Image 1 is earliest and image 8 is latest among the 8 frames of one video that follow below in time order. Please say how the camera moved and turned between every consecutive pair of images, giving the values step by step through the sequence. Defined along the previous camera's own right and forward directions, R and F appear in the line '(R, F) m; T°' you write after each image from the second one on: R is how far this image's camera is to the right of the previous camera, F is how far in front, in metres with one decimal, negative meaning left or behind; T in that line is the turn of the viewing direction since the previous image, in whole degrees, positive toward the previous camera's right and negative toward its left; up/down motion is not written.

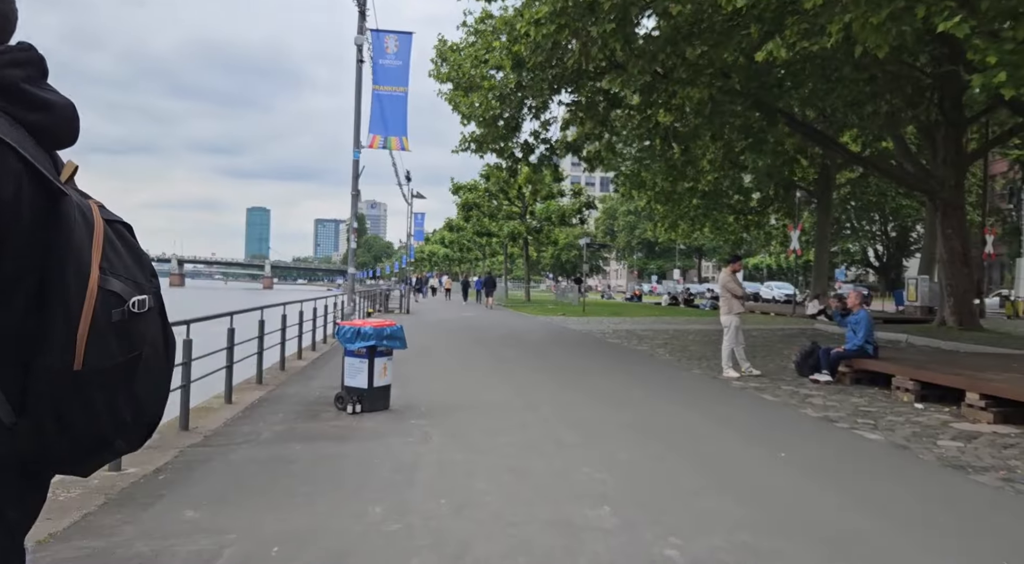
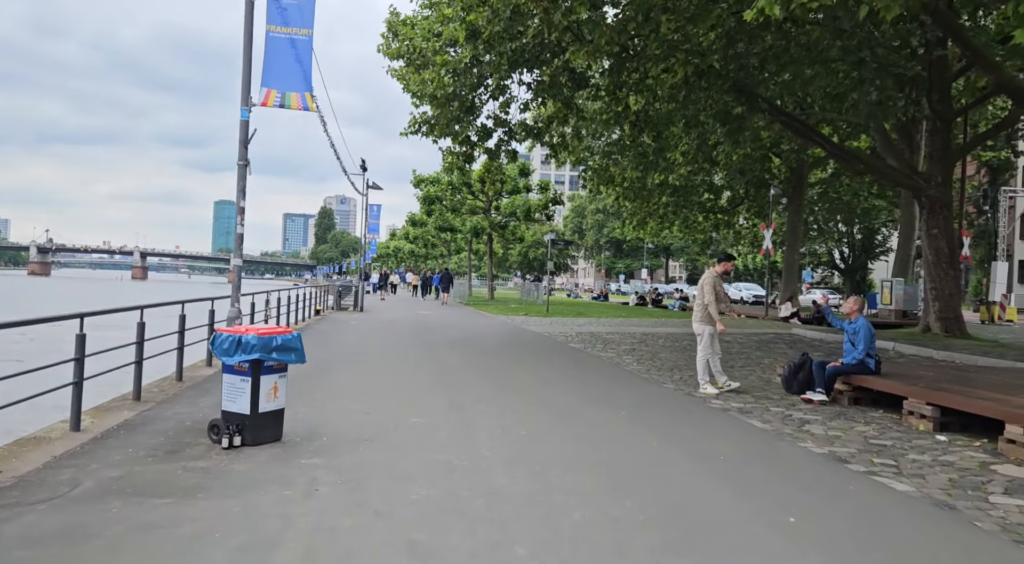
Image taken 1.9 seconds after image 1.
(+0.3, +1.6) m; +3°
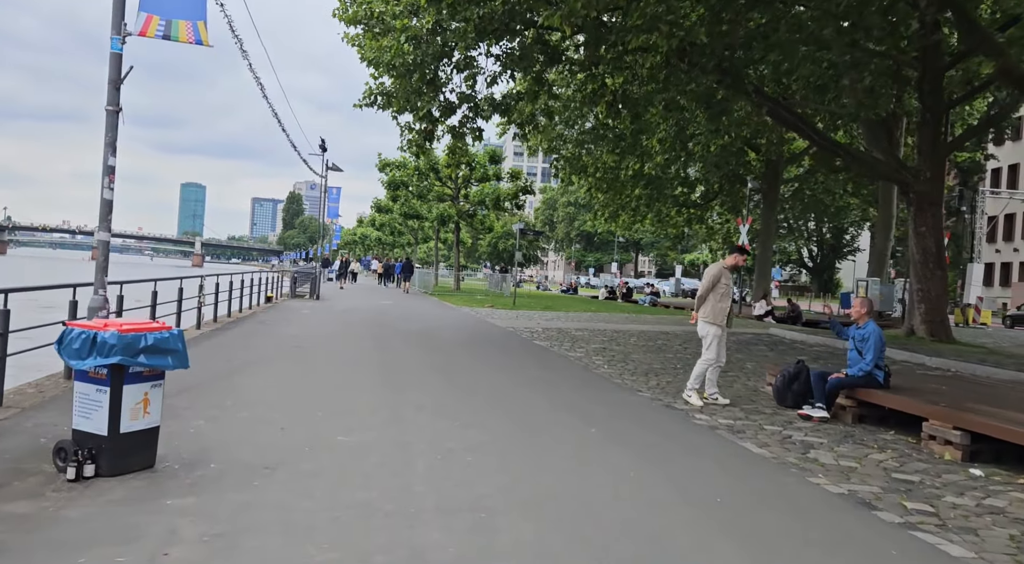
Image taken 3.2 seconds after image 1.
(+0.2, +1.2) m; +2°
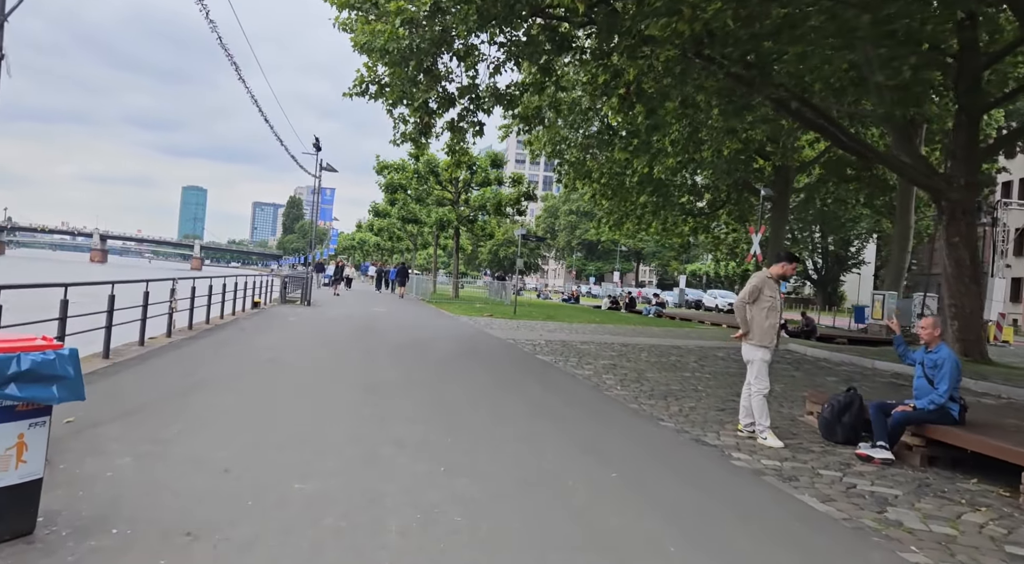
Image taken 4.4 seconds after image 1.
(0.0, +1.1) m; 0°
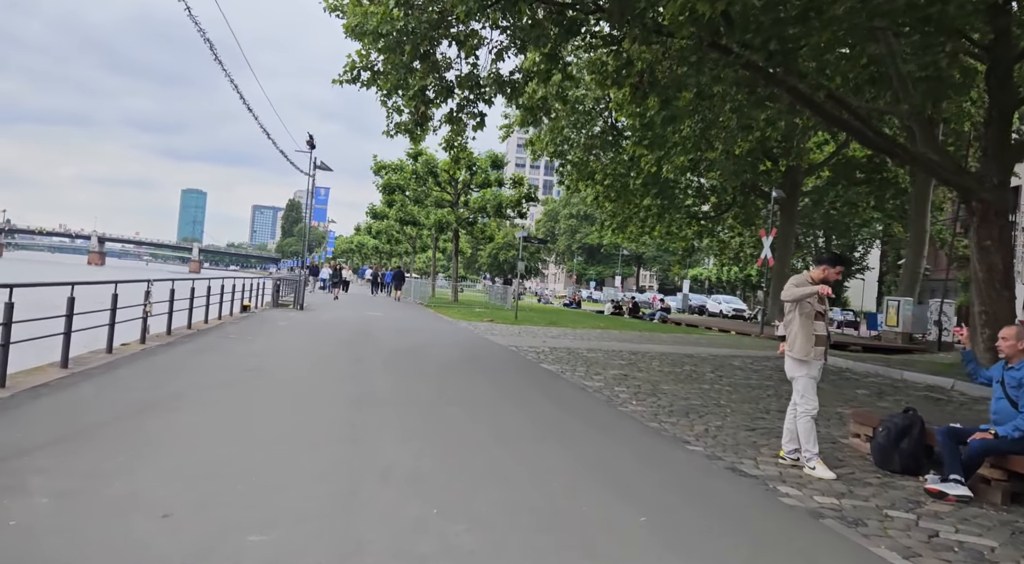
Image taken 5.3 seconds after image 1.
(-0.1, +0.9) m; 0°
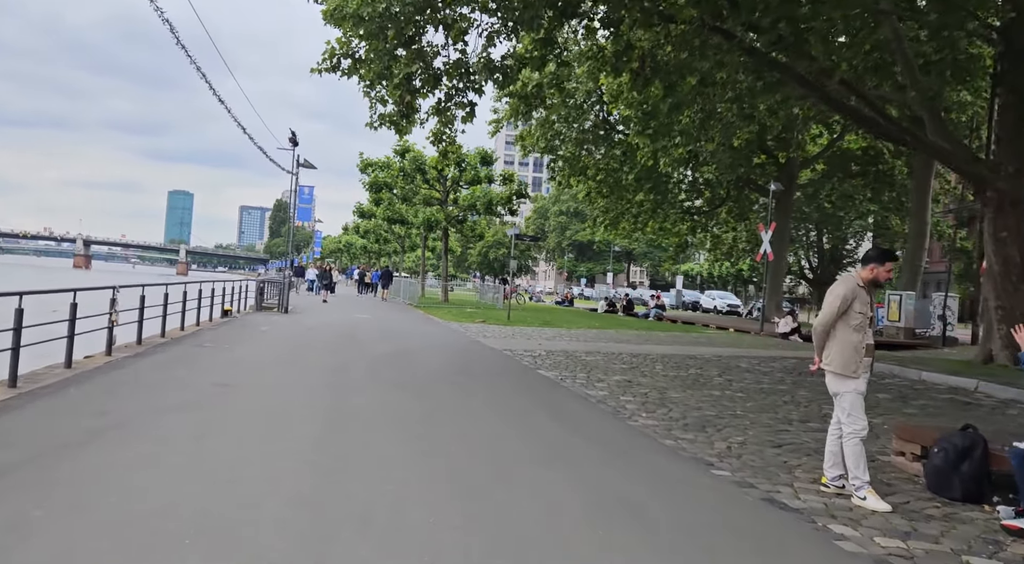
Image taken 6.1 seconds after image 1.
(-0.1, +0.8) m; +1°
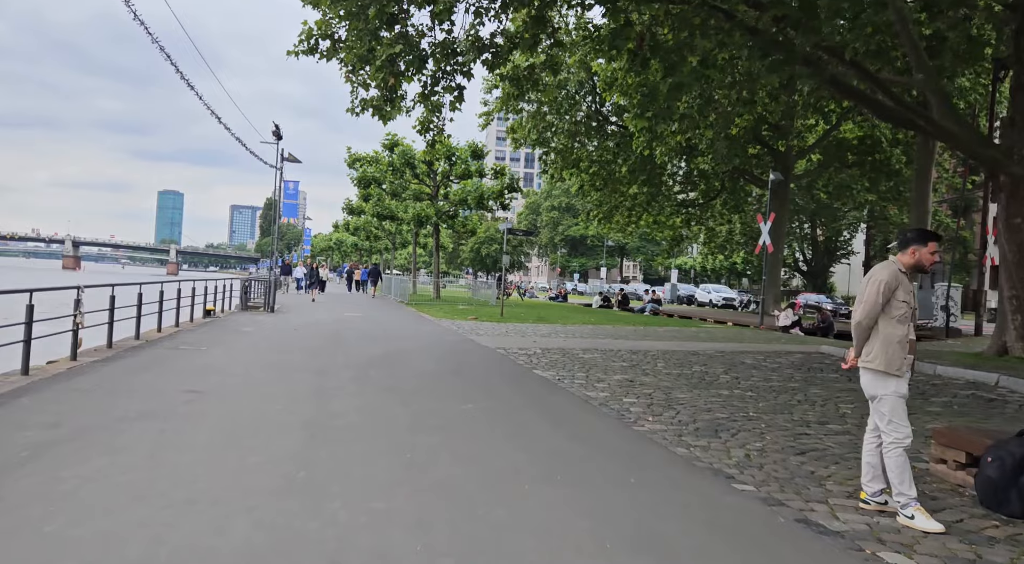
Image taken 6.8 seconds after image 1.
(0.0, +0.6) m; +1°
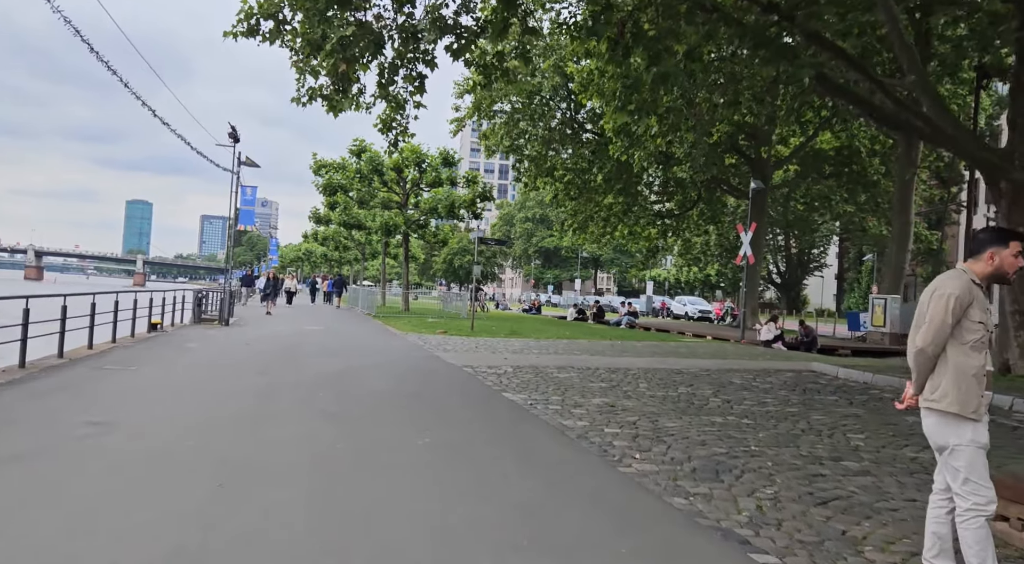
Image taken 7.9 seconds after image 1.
(+0.1, +1.1) m; +2°
